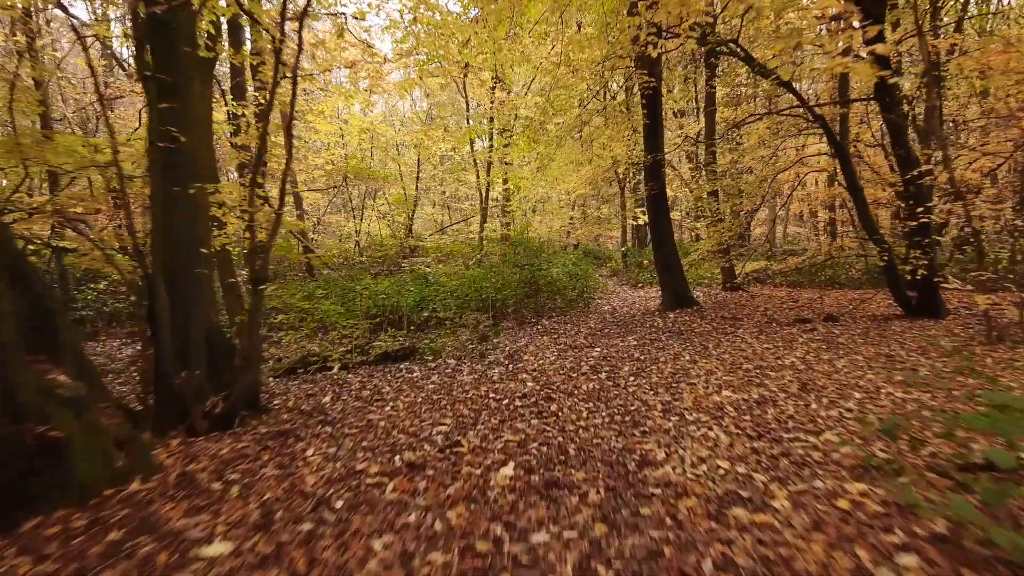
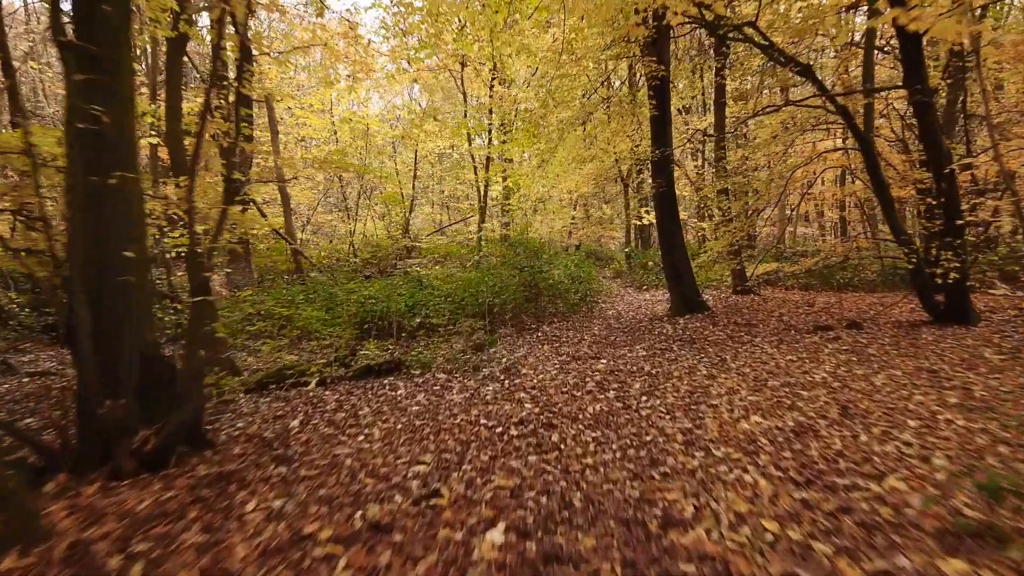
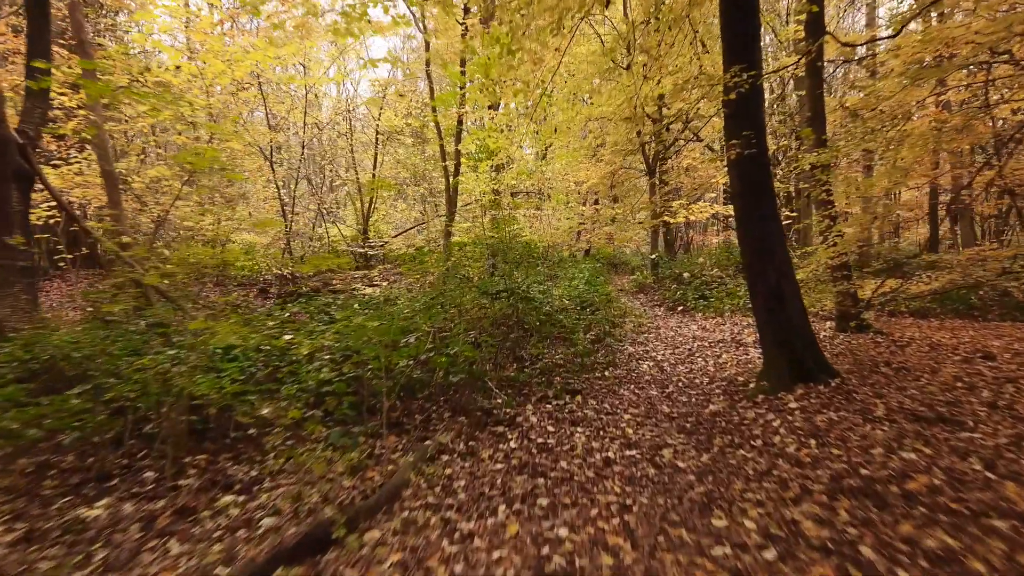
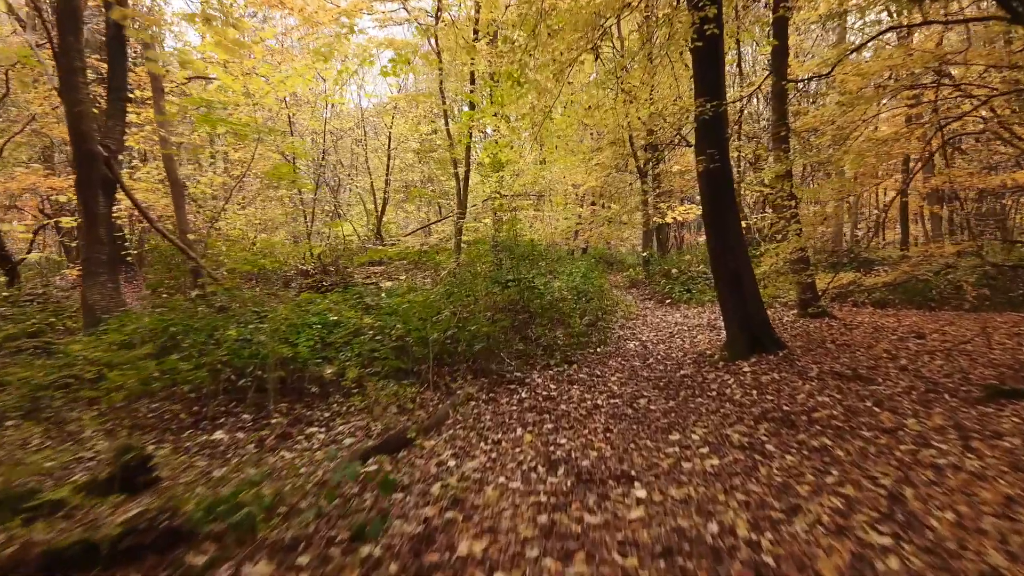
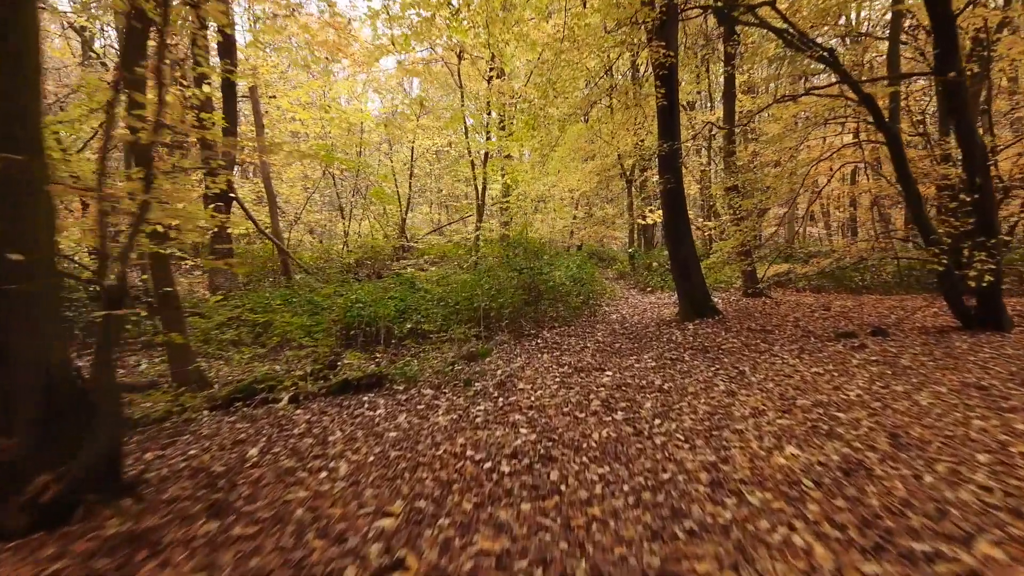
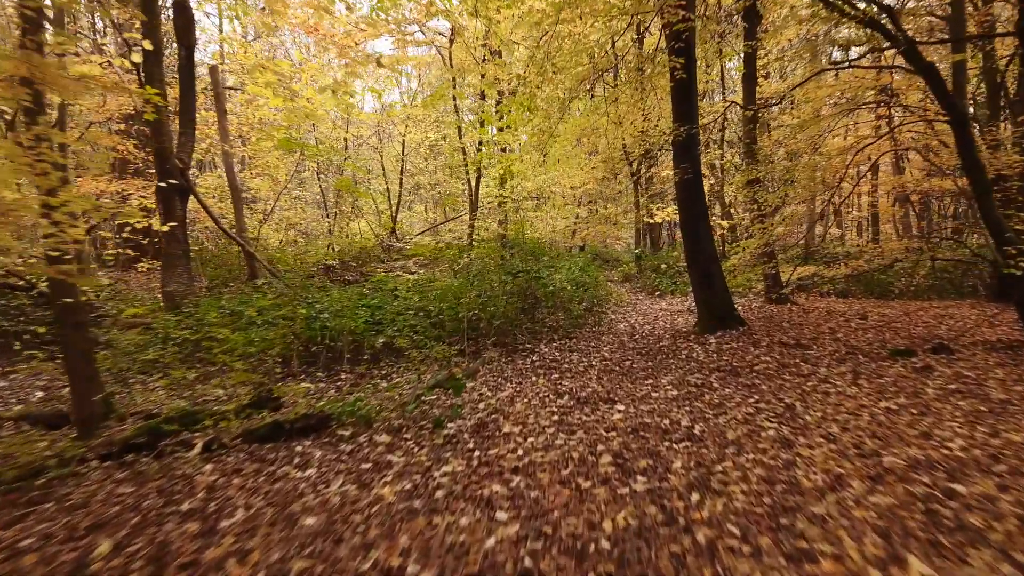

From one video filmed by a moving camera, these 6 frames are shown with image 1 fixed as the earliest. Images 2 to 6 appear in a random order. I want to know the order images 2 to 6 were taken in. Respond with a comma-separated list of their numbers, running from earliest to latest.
2, 5, 6, 4, 3
